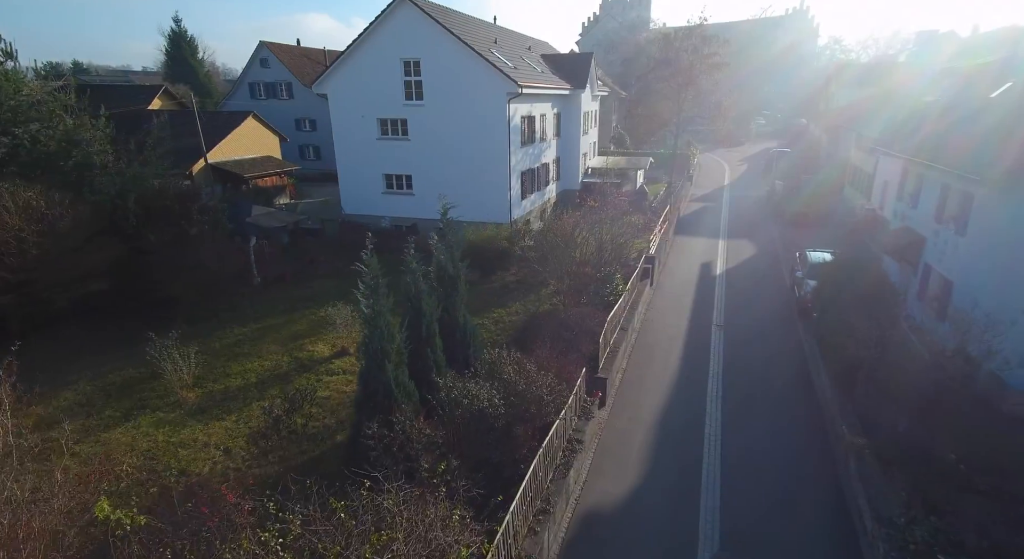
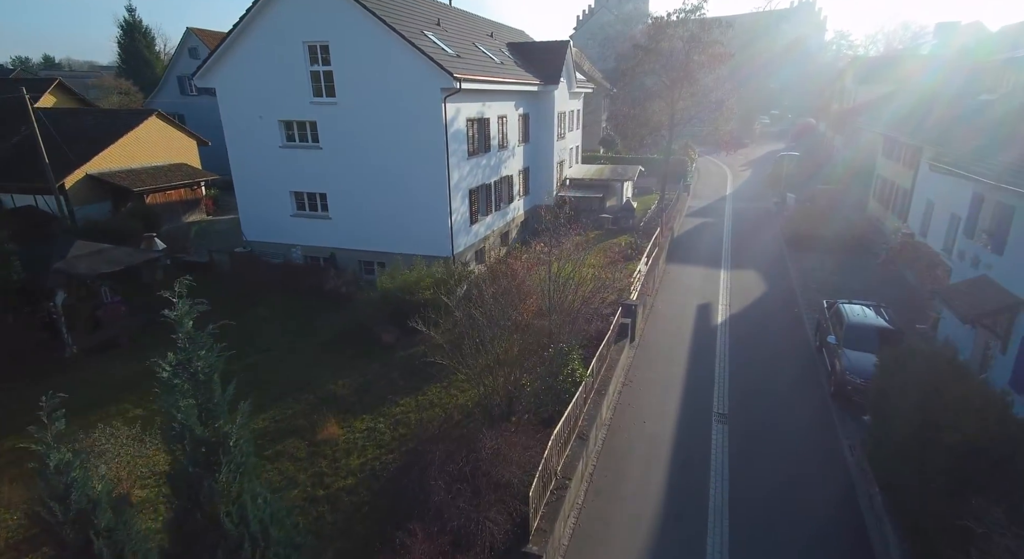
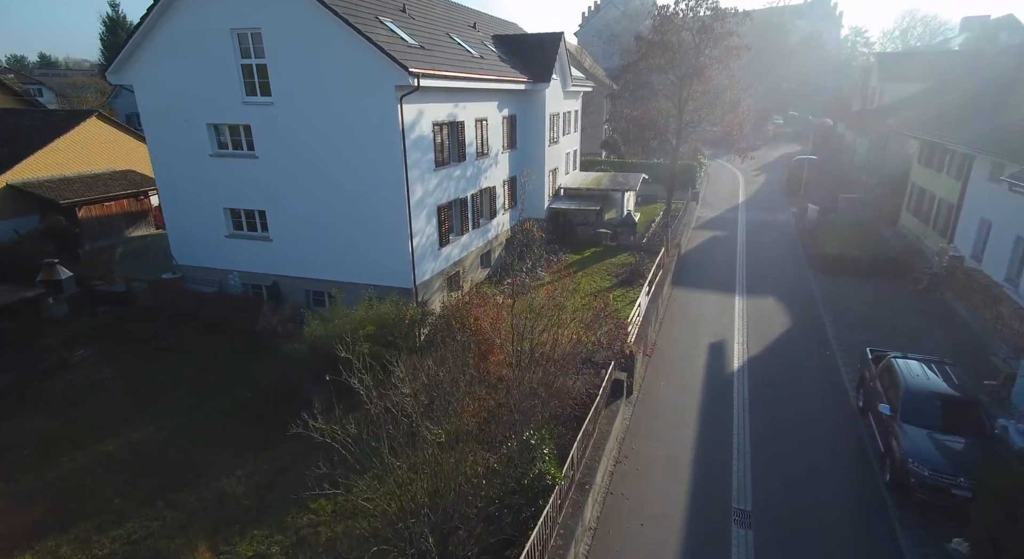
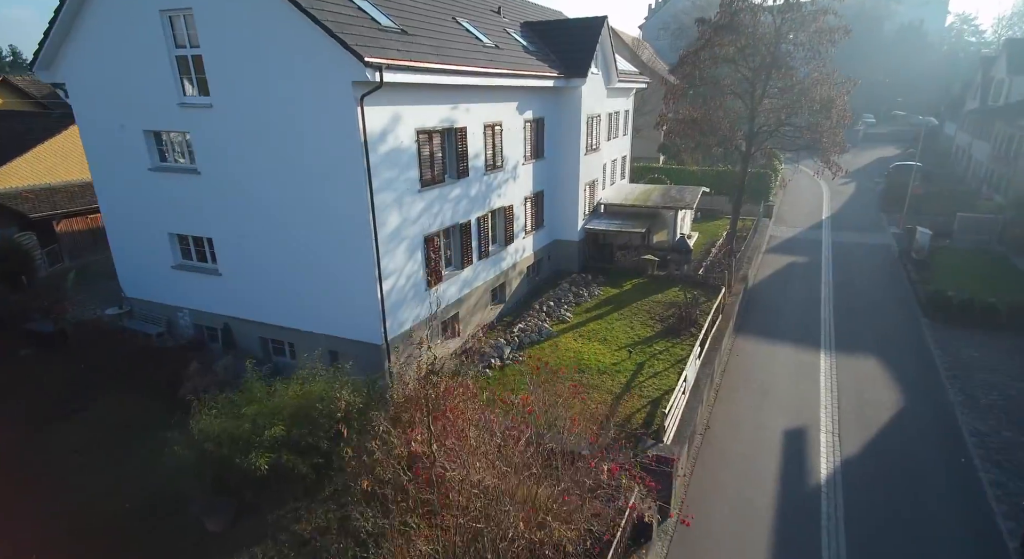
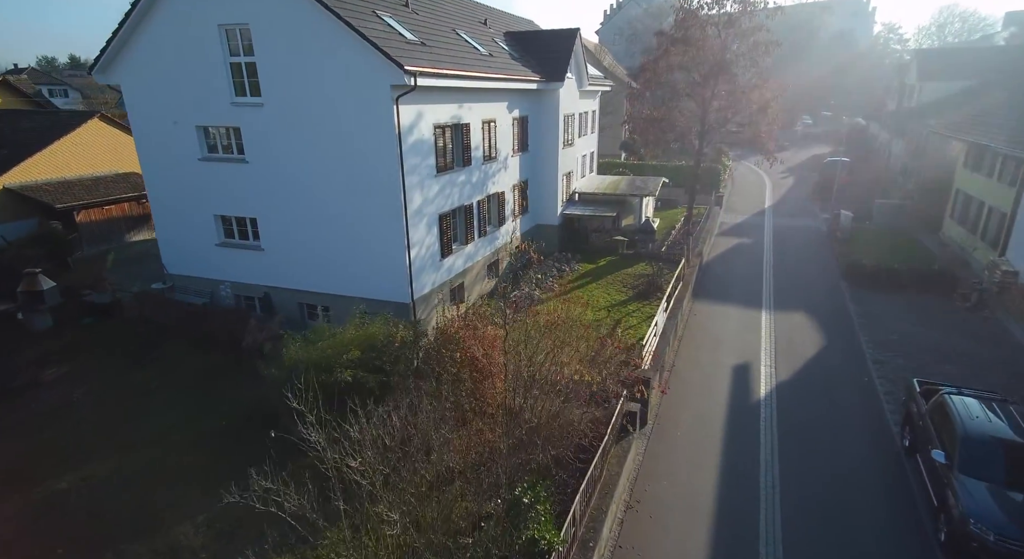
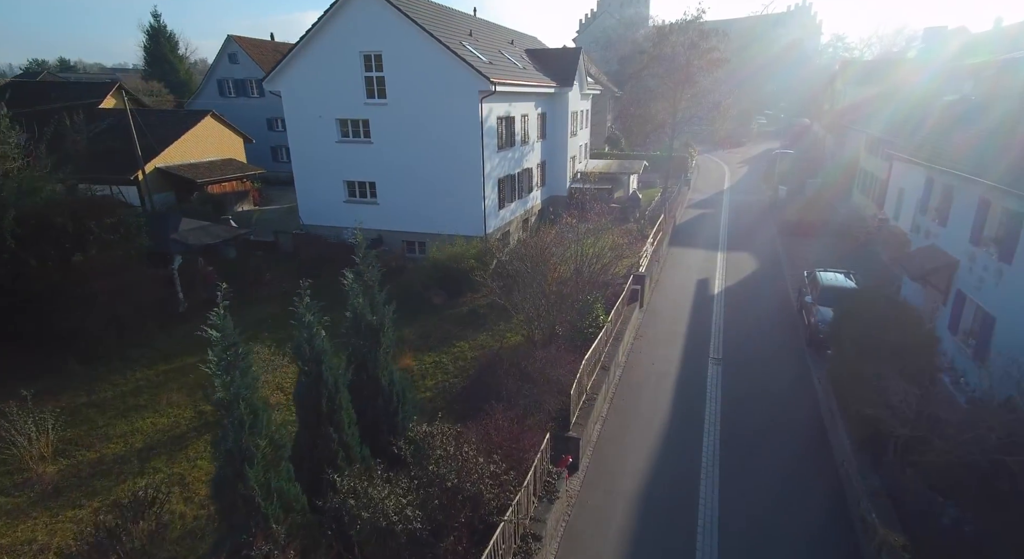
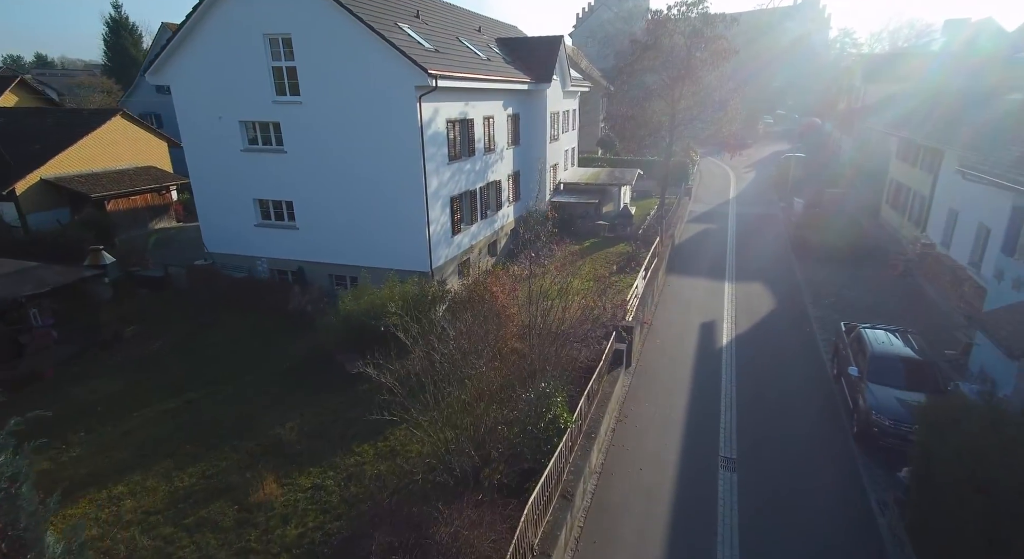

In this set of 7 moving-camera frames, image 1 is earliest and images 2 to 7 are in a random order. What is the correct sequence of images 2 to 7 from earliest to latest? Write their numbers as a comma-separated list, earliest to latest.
6, 2, 7, 3, 5, 4
